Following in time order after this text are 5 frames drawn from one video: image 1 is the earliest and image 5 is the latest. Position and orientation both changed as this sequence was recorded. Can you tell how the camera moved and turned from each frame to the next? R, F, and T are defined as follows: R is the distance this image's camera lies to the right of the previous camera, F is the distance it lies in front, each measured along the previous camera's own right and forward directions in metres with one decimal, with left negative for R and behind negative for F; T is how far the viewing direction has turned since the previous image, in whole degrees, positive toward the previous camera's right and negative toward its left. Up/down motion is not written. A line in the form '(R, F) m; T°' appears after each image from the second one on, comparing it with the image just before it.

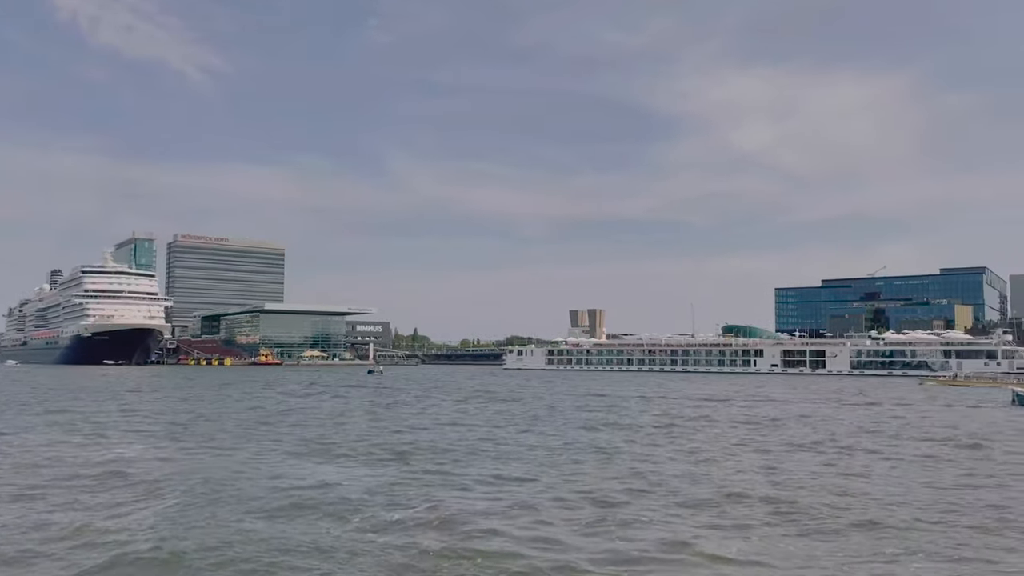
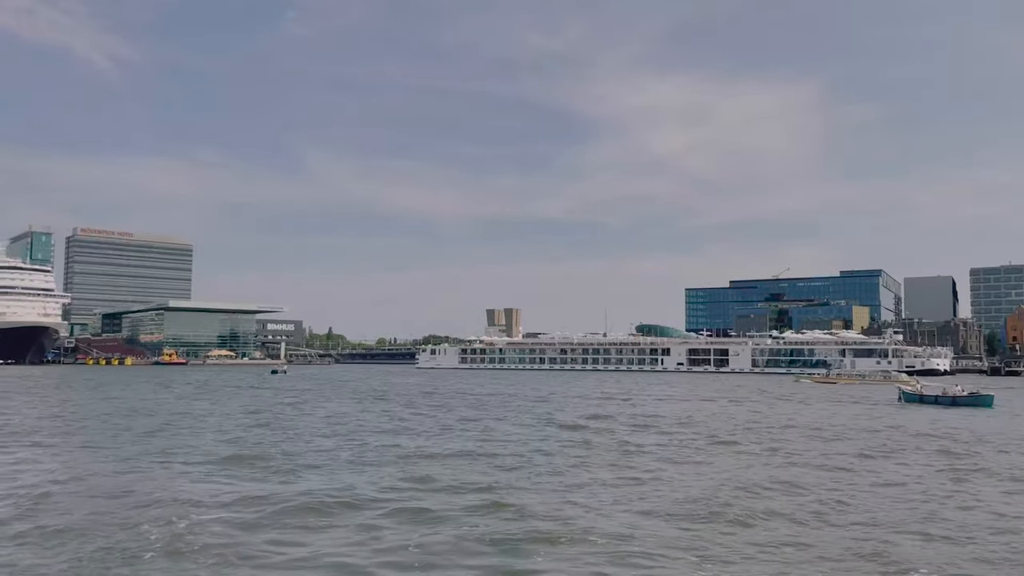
(+6.5, -0.1) m; +3°
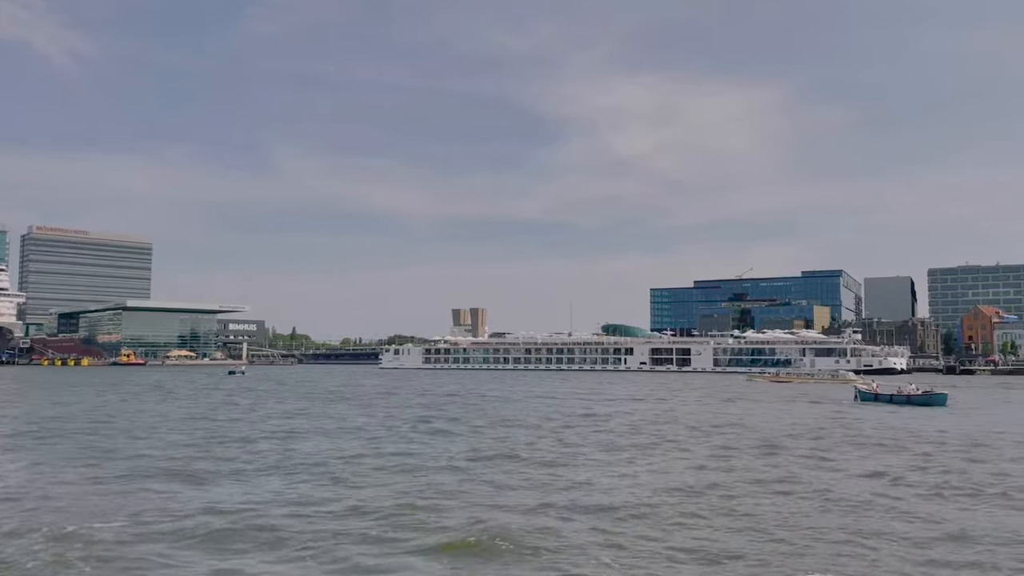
(+2.9, +0.1) m; +1°
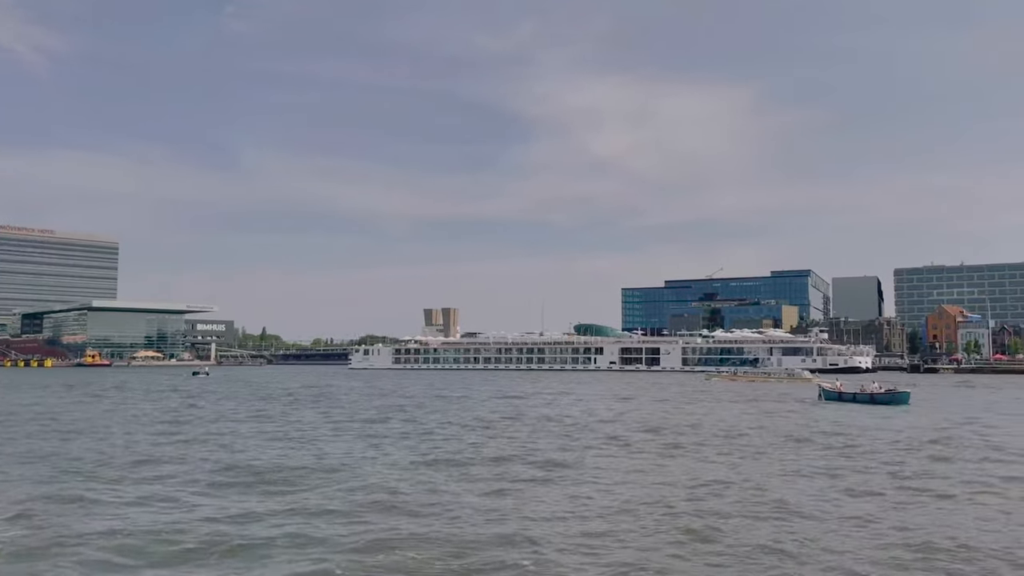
(+2.4, 0.0) m; +1°
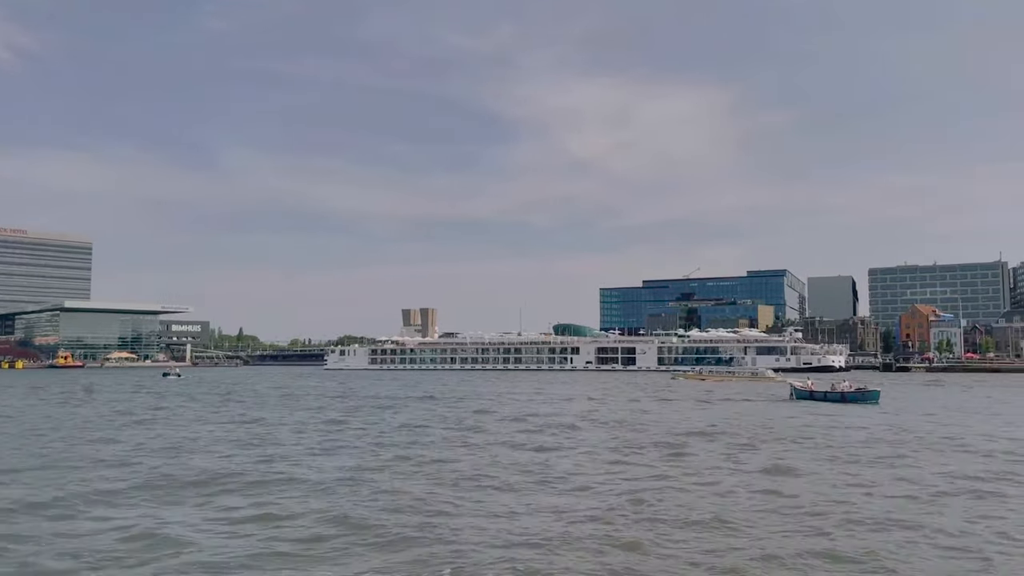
(+2.0, -0.1) m; +1°
